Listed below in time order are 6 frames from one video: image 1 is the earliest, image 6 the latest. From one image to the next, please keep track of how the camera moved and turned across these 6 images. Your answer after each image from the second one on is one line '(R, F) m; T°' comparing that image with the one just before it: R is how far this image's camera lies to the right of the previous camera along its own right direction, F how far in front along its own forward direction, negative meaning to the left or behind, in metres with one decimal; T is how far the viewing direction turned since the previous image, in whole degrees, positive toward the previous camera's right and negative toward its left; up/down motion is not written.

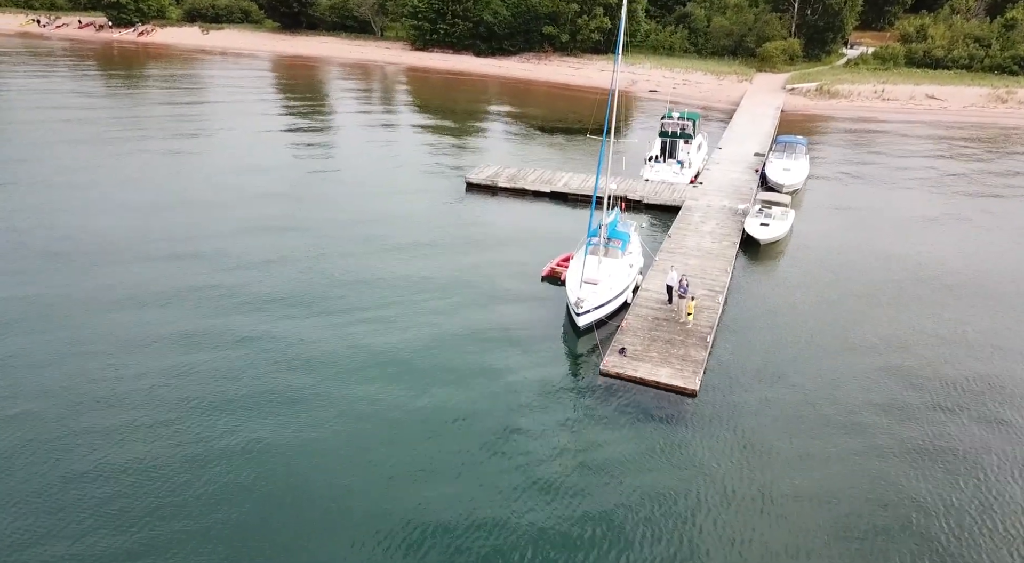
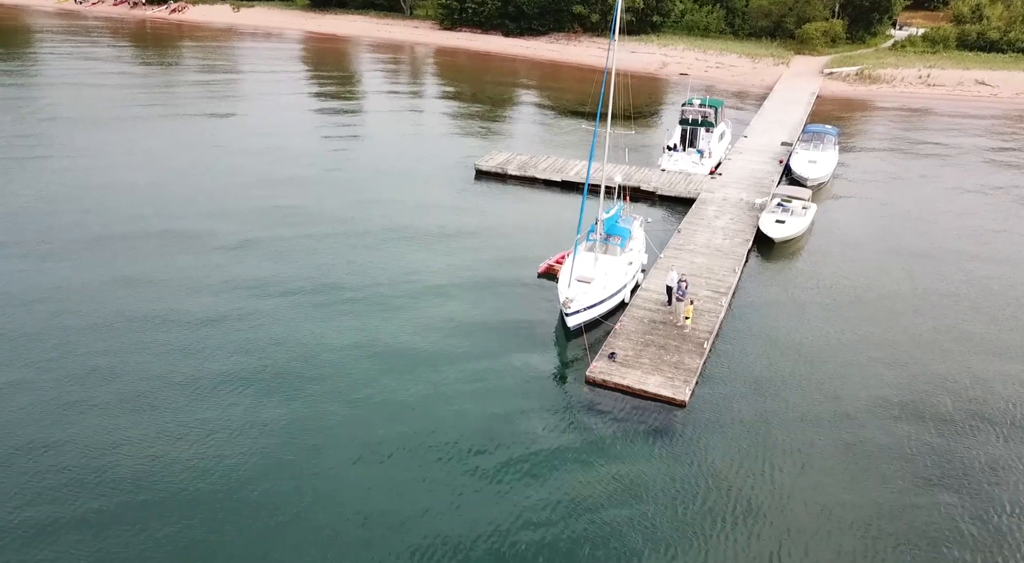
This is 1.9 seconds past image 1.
(+1.6, +1.0) m; -3°
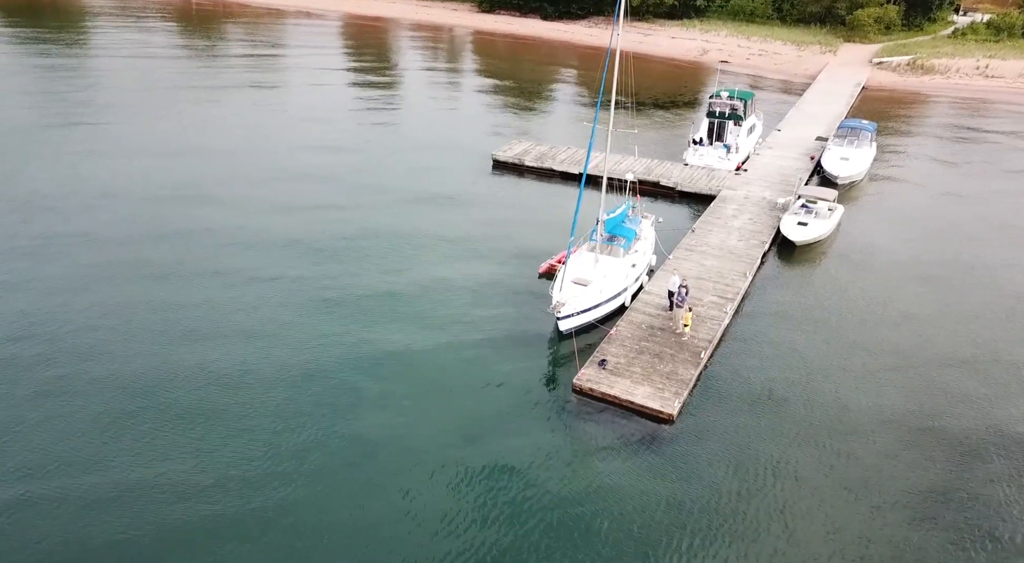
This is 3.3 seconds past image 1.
(+1.7, +0.7) m; -4°
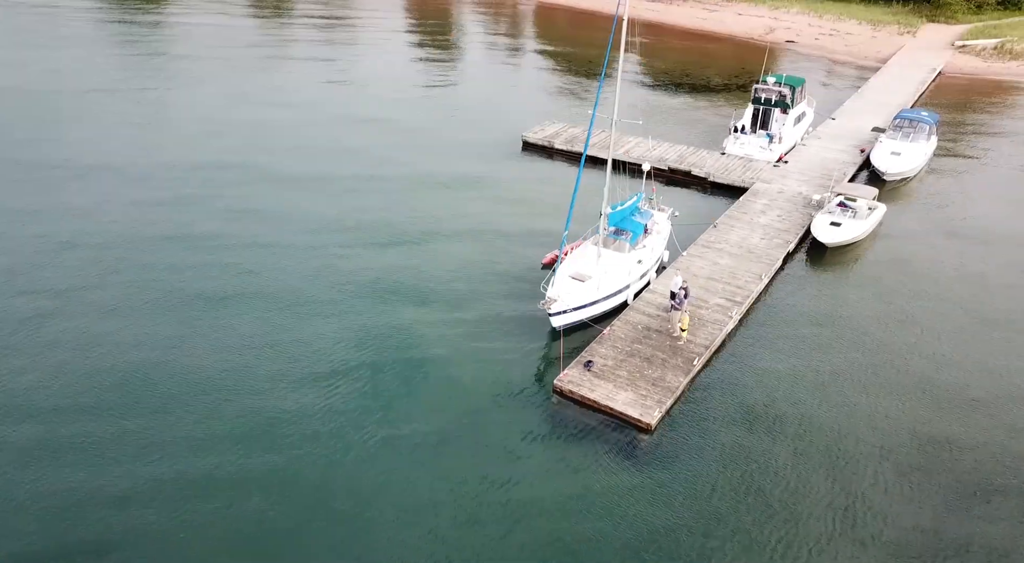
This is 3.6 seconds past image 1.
(+2.3, +0.7) m; -6°
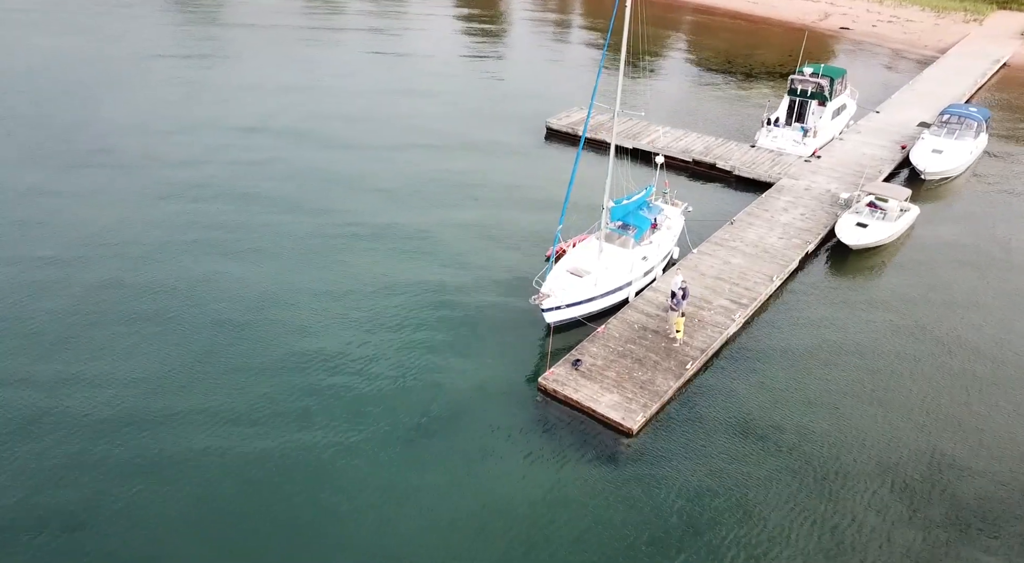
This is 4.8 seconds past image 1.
(+1.7, +0.5) m; -4°
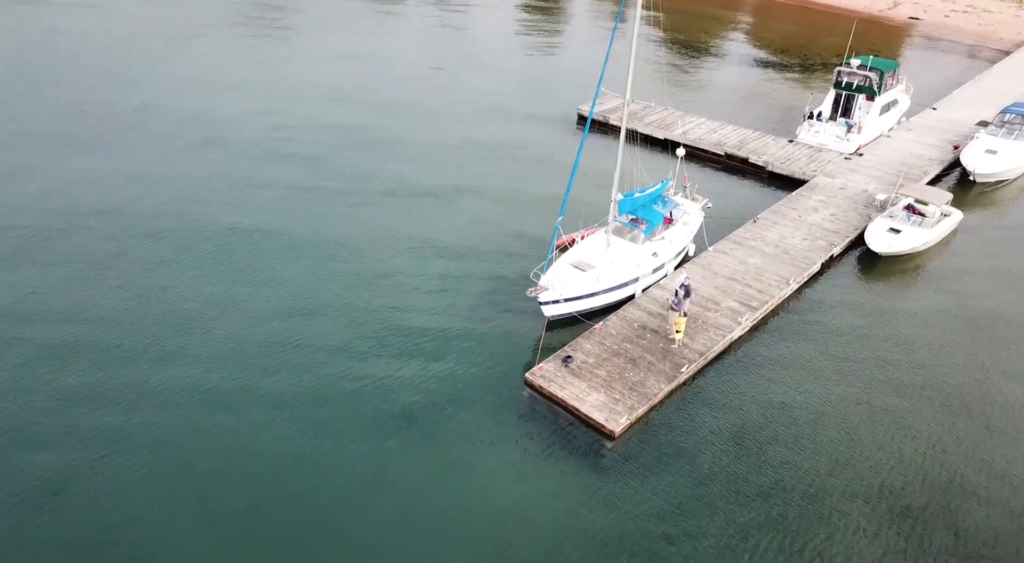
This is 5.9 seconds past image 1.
(+1.8, +0.5) m; -5°
